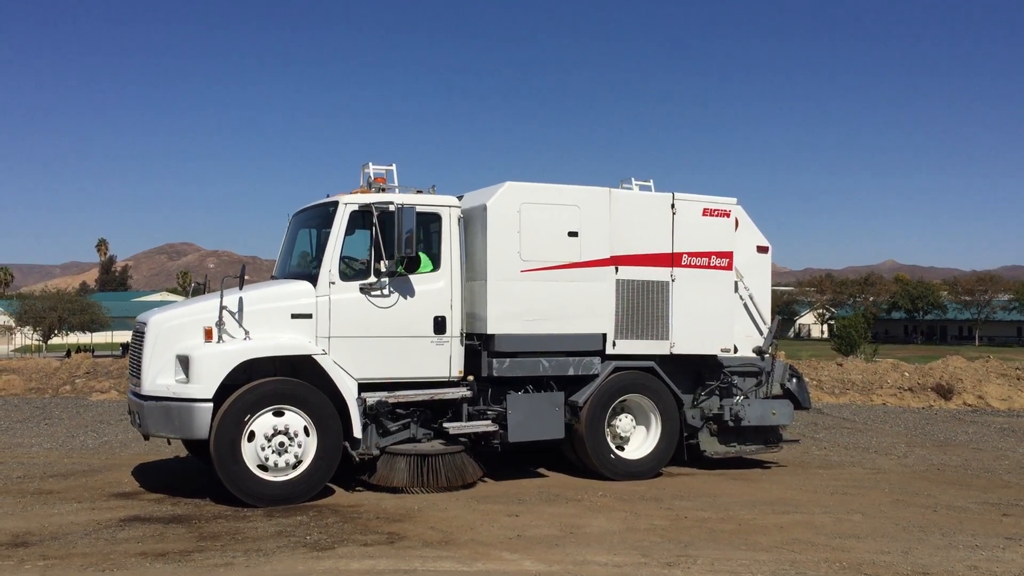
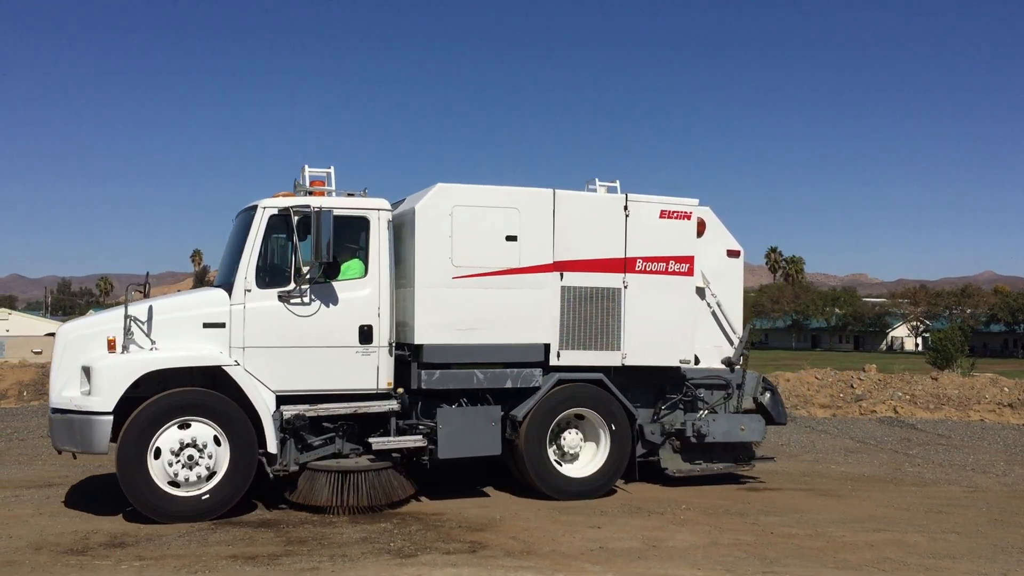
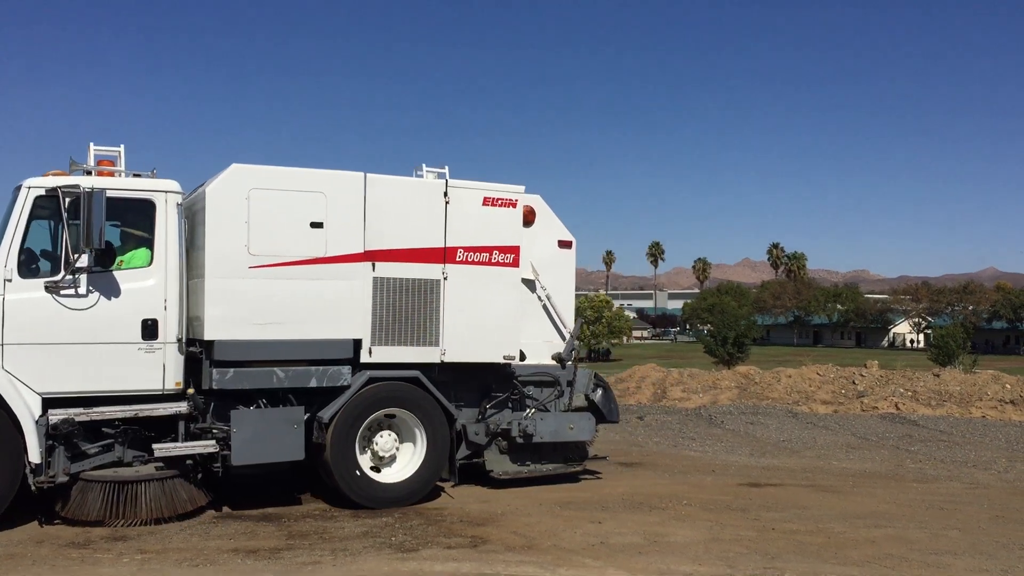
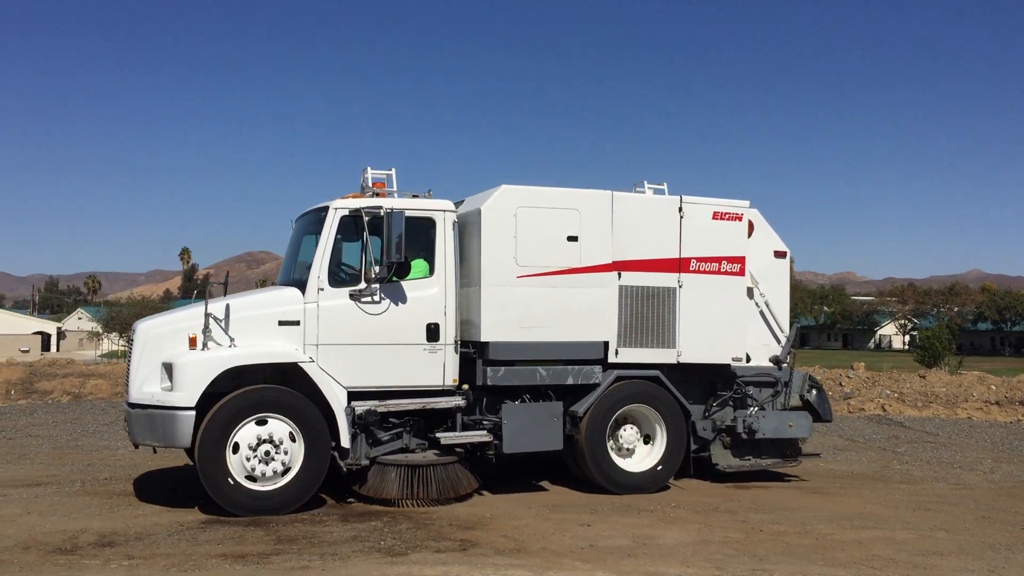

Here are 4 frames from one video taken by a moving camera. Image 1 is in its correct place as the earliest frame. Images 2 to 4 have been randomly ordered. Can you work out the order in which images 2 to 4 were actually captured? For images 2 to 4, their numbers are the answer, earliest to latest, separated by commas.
4, 2, 3
